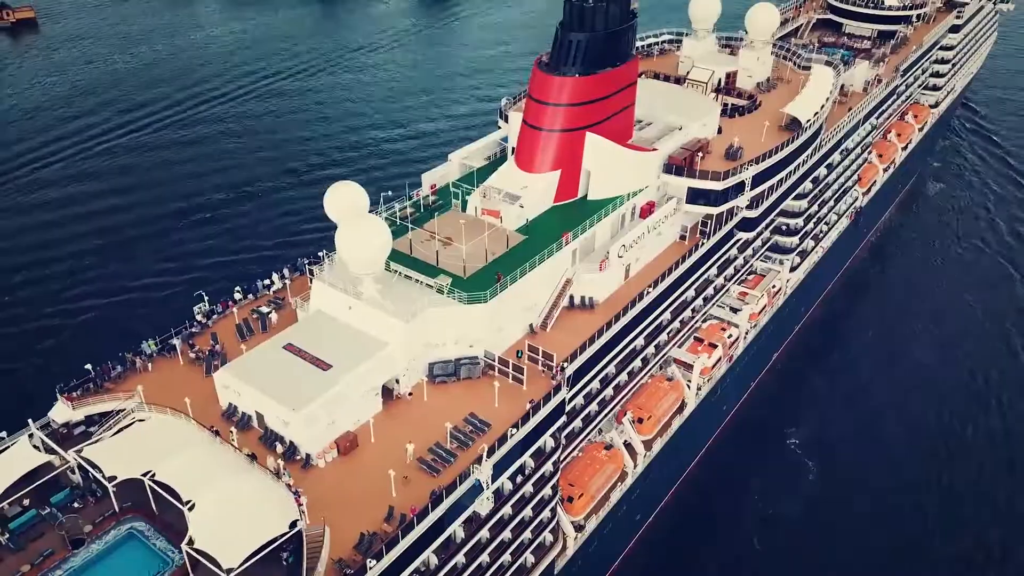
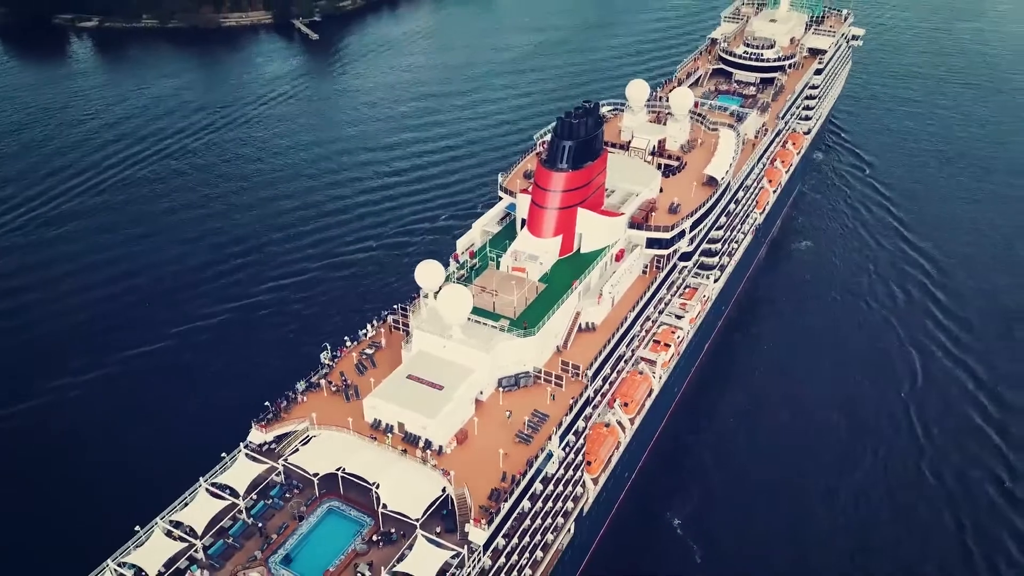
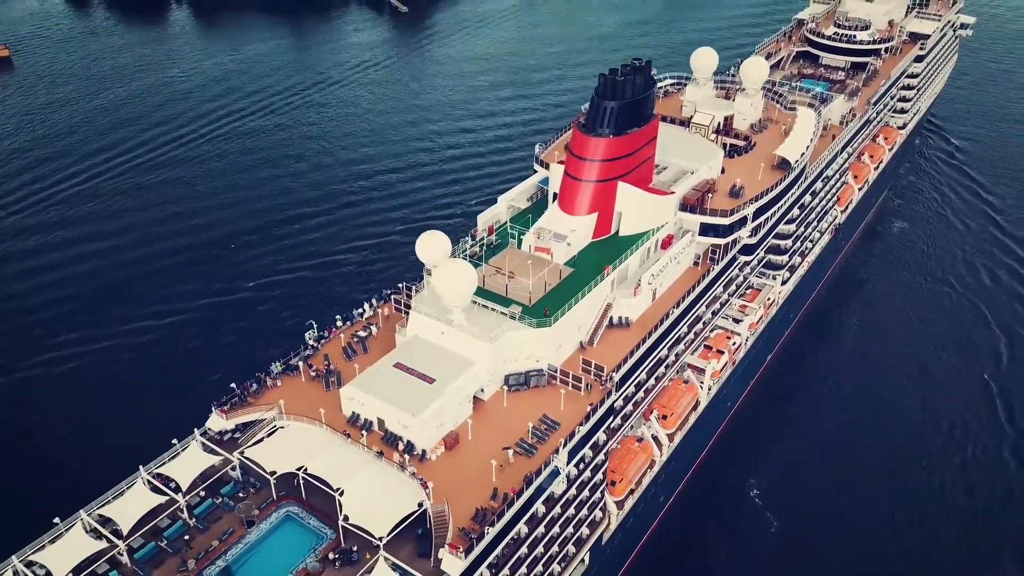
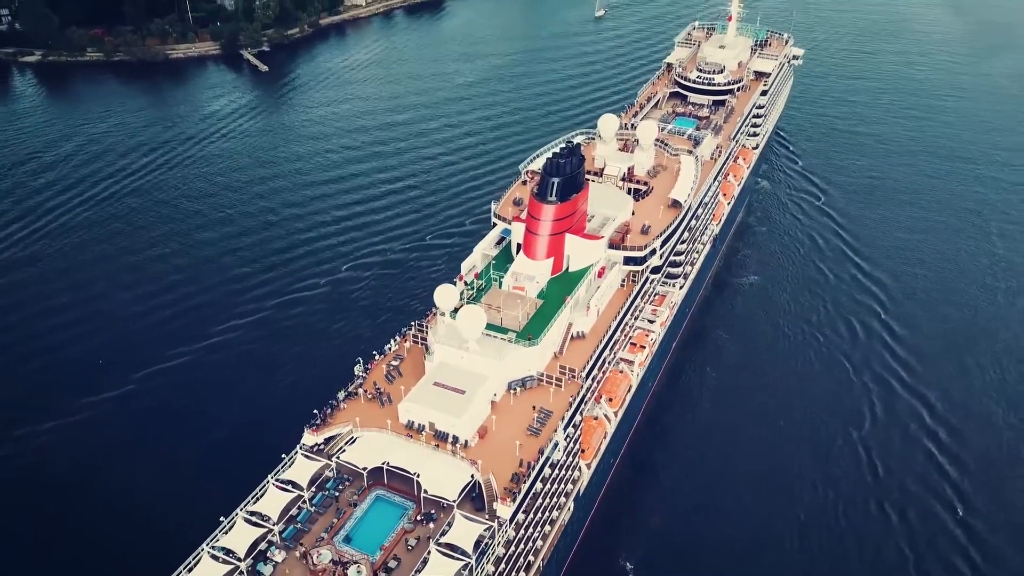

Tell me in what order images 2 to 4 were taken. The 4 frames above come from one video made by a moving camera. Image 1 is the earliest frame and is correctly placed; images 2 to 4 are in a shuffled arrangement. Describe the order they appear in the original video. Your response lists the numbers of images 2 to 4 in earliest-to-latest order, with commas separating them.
3, 2, 4
